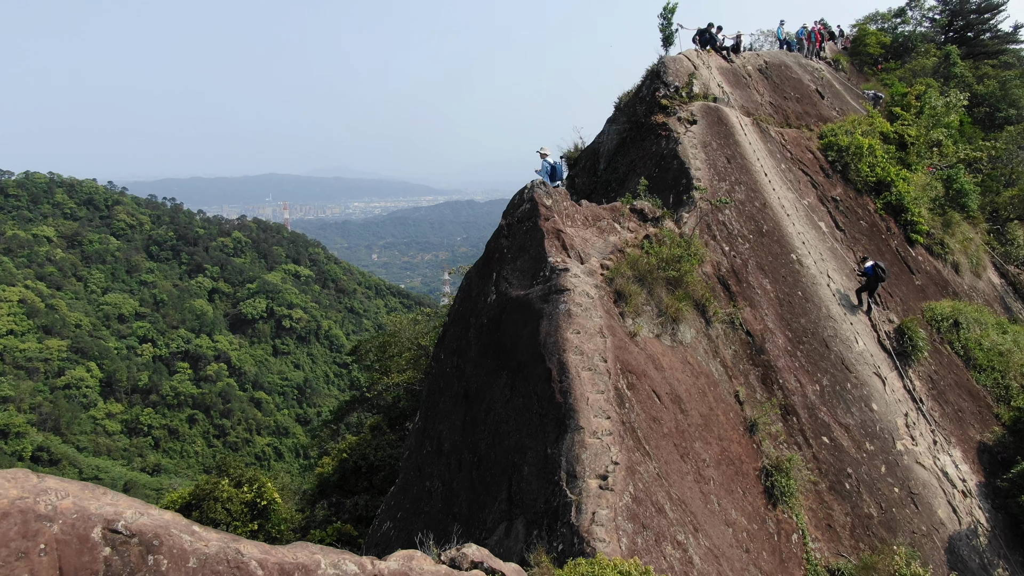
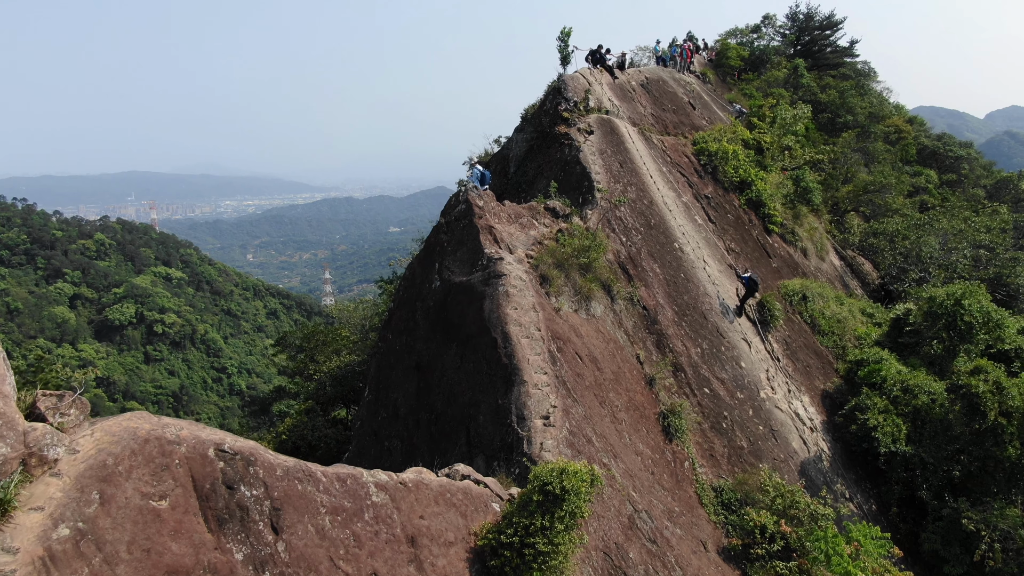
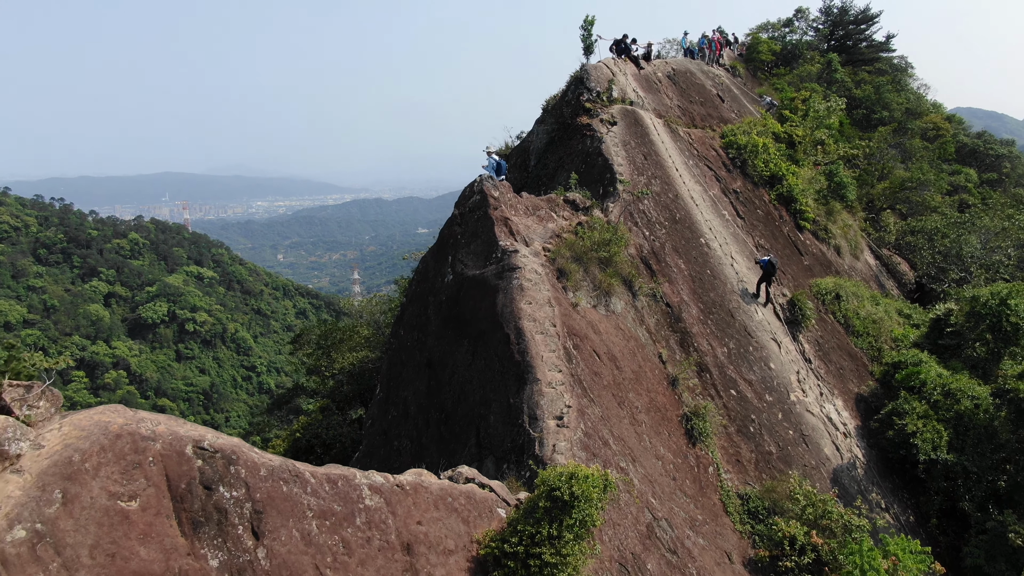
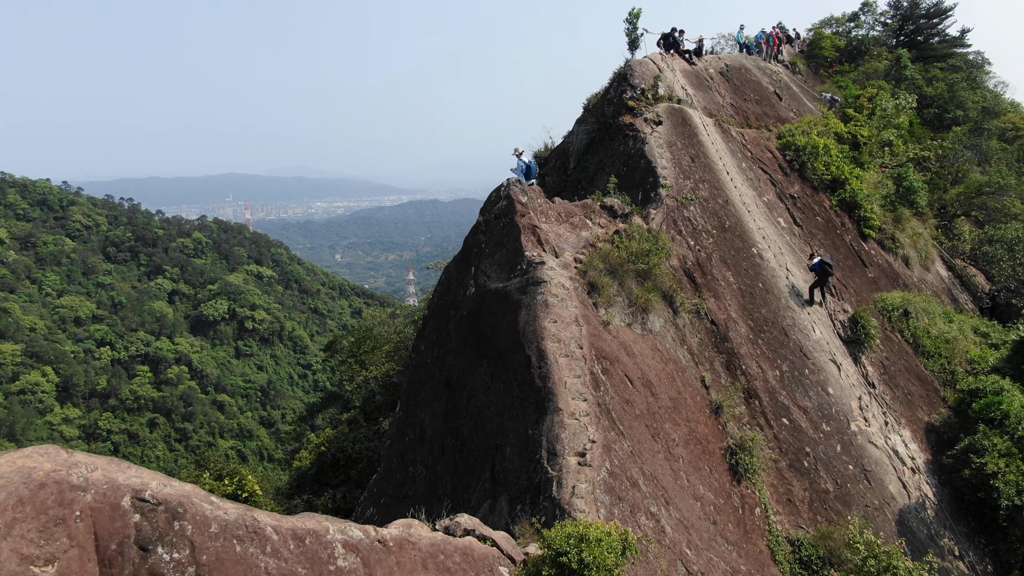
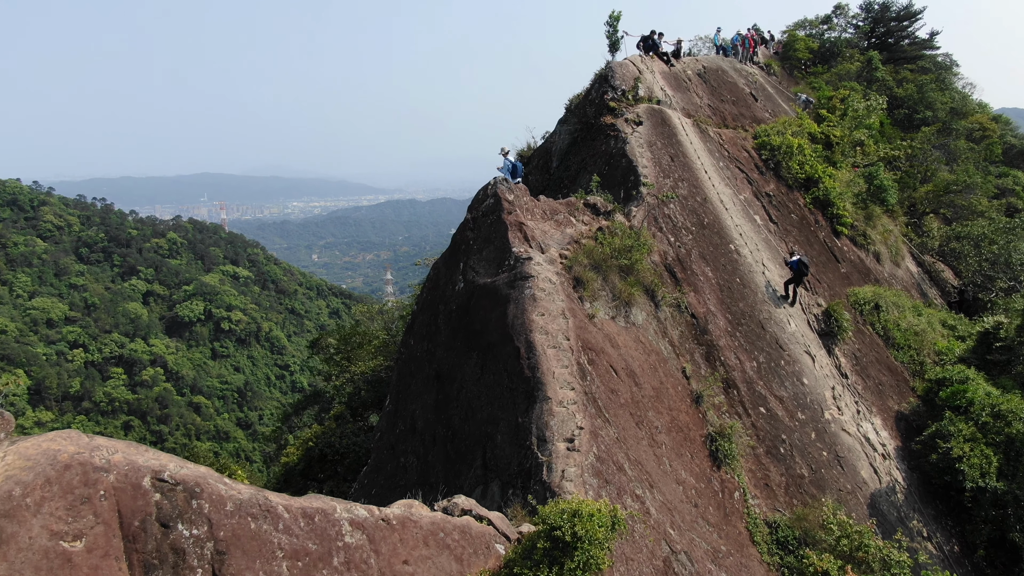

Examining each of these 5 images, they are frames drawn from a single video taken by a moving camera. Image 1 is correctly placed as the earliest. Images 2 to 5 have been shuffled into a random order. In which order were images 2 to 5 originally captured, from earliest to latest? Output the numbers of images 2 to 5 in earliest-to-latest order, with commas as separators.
4, 5, 3, 2
